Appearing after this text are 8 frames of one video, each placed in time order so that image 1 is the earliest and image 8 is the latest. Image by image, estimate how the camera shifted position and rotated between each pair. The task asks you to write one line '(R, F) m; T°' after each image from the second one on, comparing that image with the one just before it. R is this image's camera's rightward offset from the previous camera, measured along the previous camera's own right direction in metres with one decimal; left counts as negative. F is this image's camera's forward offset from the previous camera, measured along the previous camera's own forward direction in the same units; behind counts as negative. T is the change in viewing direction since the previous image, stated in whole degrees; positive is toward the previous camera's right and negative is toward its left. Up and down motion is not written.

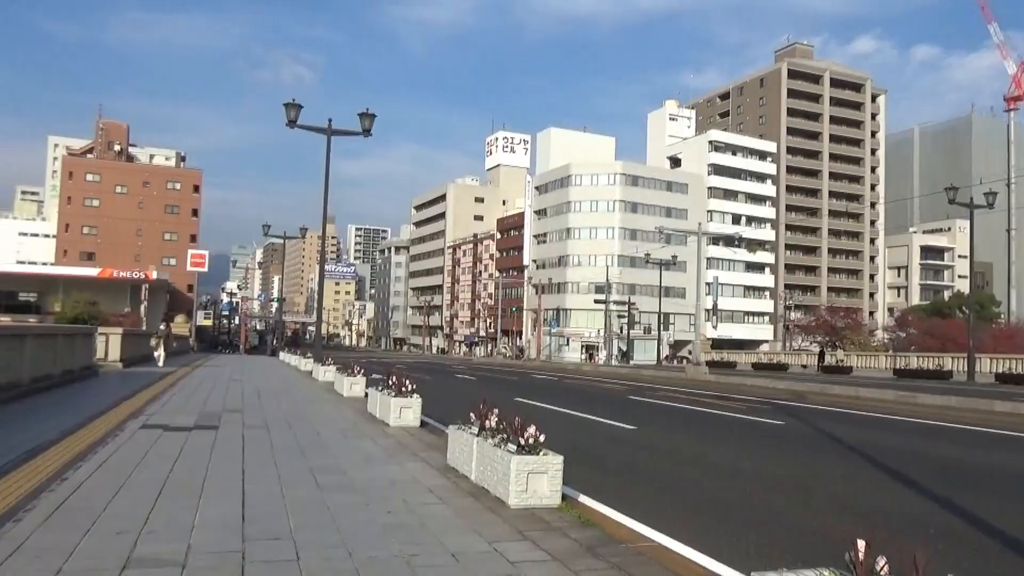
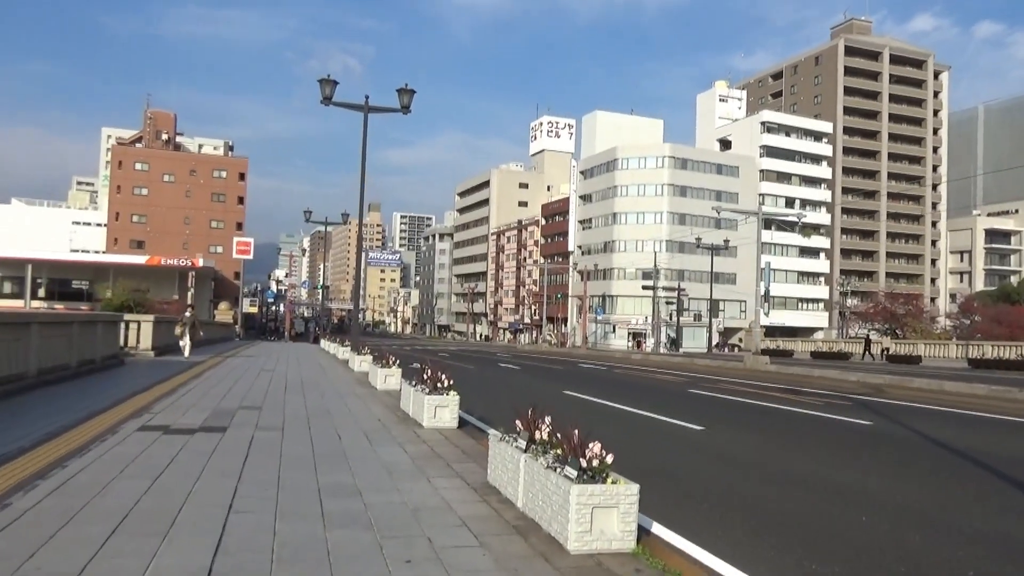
(-0.1, +1.5) m; -3°
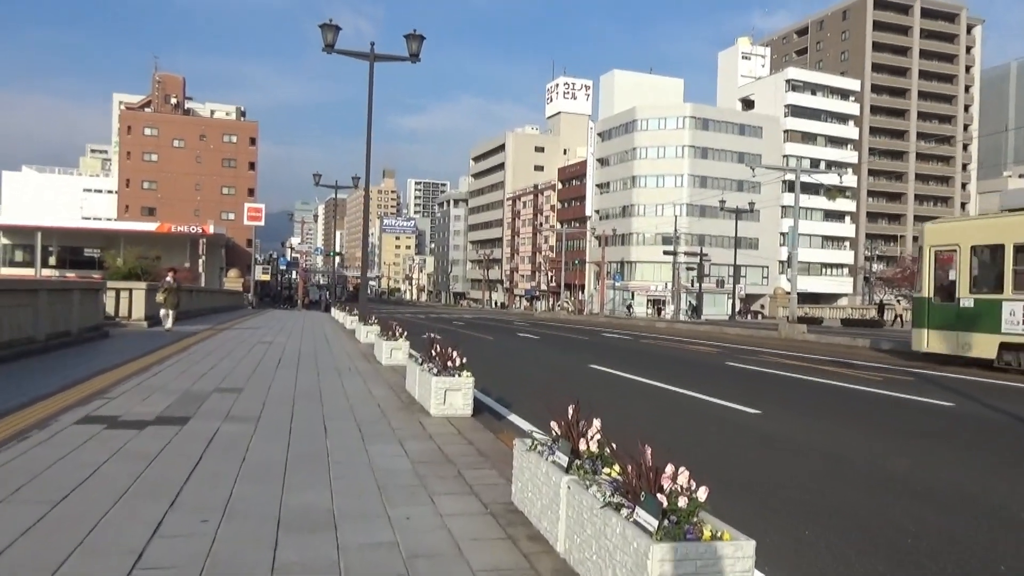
(-0.1, +1.8) m; -1°
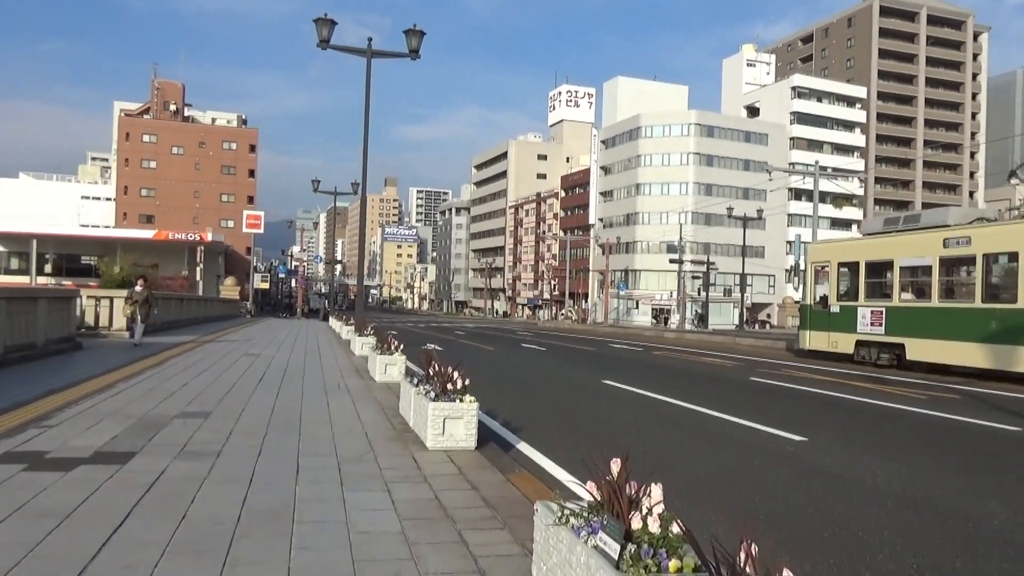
(-0.1, +1.3) m; 0°
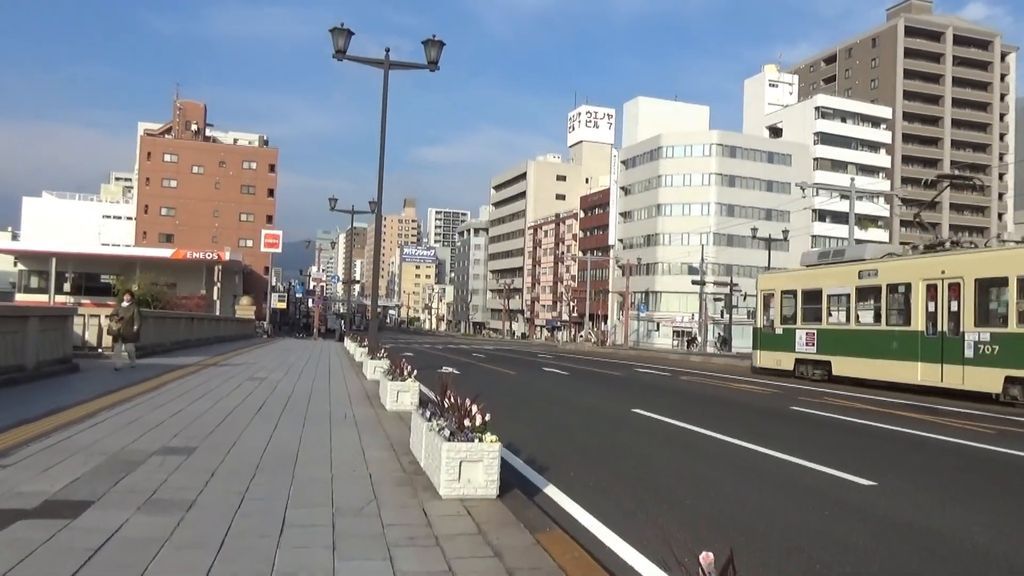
(-0.1, +1.0) m; -1°
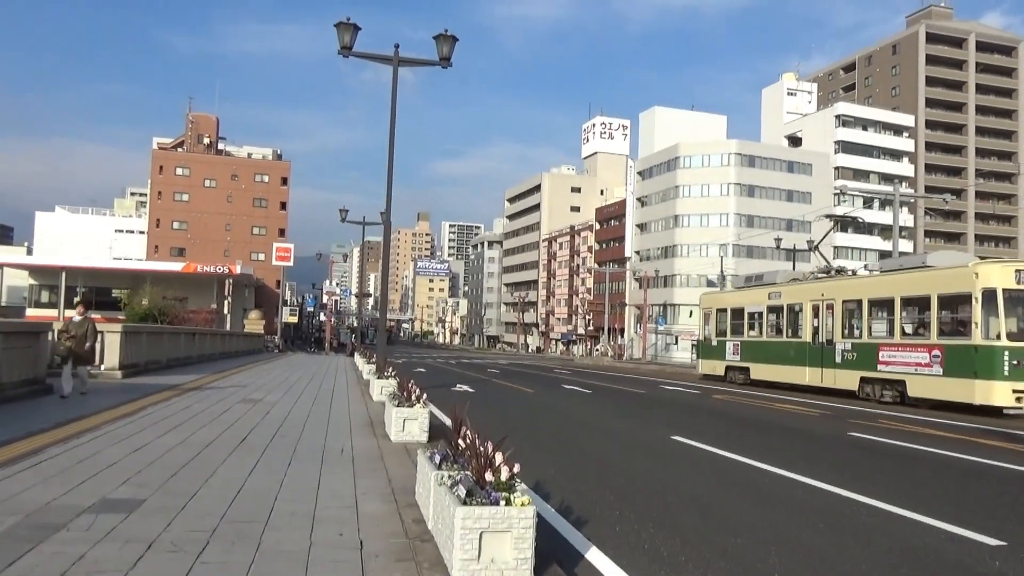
(-0.1, +1.6) m; -1°
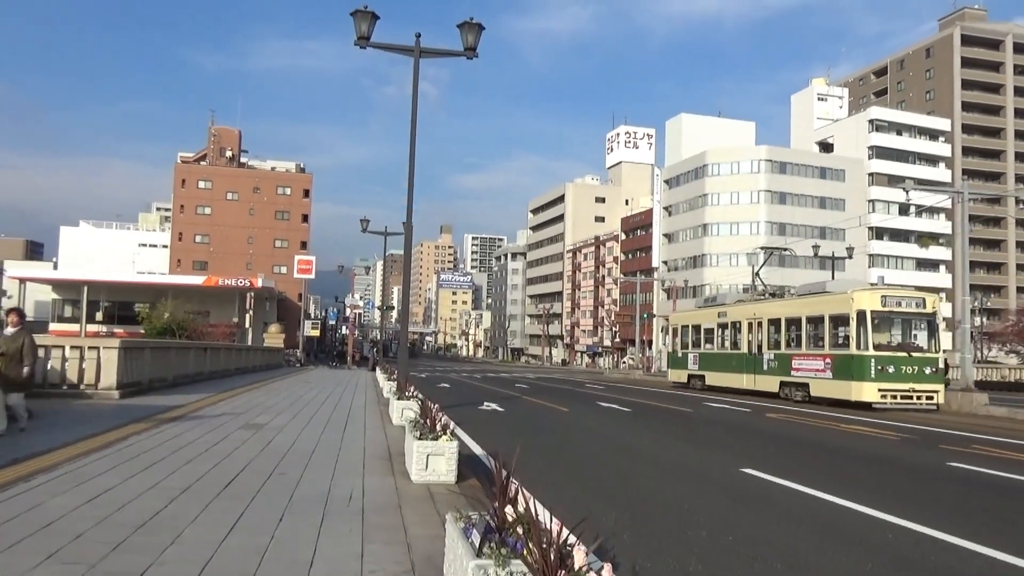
(-0.2, +1.7) m; -2°
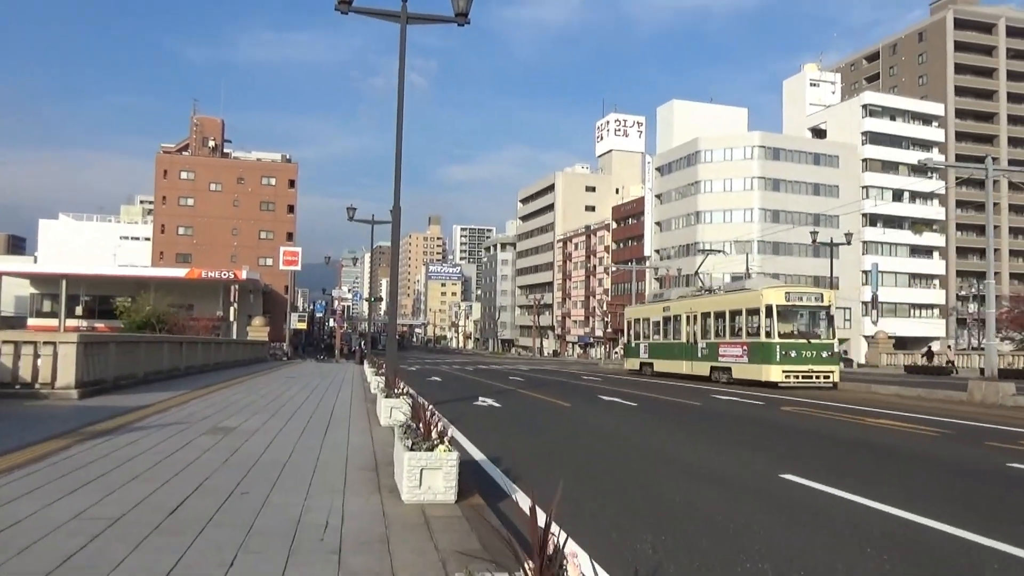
(-0.2, +1.4) m; +1°
